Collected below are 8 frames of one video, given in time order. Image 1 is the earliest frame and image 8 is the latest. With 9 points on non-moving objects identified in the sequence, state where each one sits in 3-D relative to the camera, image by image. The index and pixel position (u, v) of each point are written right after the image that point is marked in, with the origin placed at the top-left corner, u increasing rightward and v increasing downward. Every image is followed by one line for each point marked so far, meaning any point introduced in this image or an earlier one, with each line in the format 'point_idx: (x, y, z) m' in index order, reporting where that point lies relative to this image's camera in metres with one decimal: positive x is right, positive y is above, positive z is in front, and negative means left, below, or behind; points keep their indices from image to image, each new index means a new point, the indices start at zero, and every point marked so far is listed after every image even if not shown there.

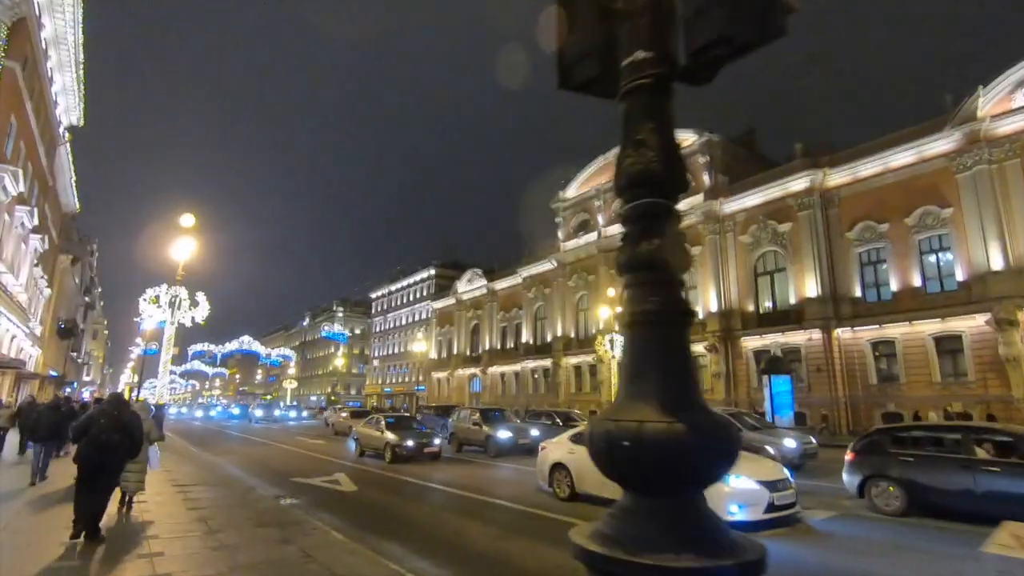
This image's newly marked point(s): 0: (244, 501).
0: (-5.1, -4.1, +10.5) m
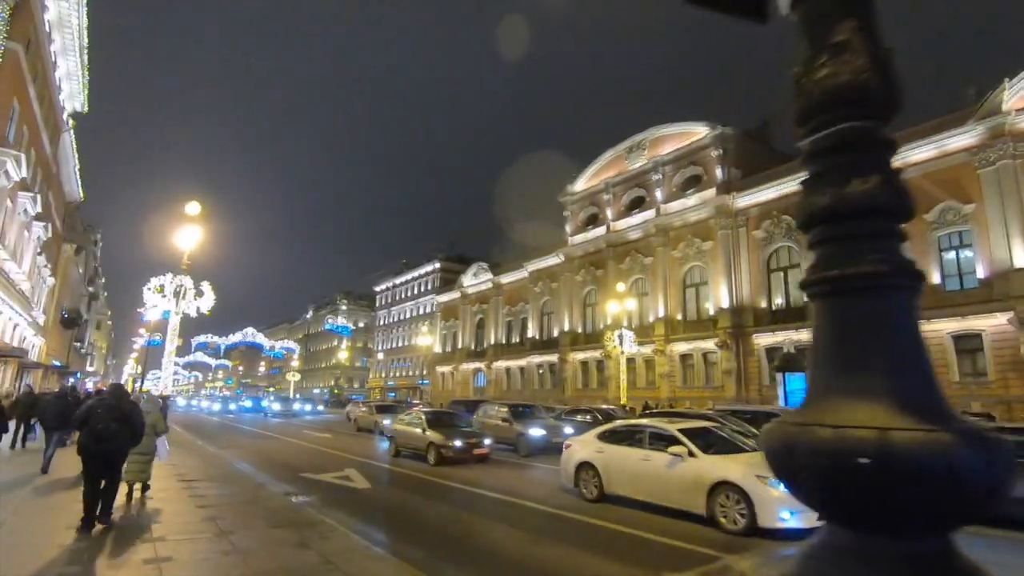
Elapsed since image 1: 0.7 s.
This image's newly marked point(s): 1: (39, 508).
0: (-4.6, -3.8, +10.0) m
1: (-9.2, -4.0, +11.0) m
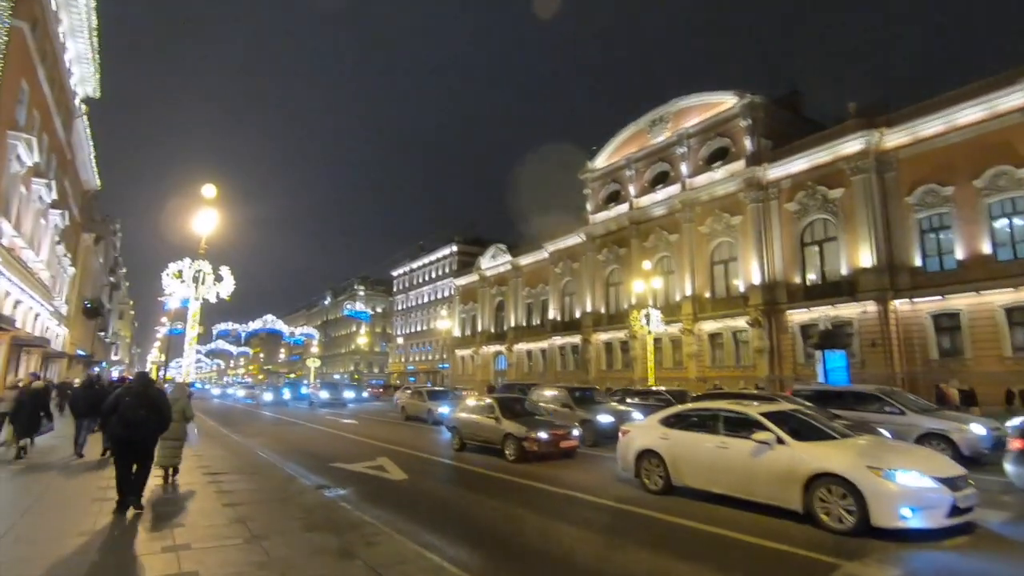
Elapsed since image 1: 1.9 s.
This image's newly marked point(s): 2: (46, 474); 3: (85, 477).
0: (-3.7, -3.4, +9.1) m
1: (-8.3, -3.6, +10.3) m
2: (-10.1, -3.9, +12.0) m
3: (-9.4, -4.0, +12.4) m
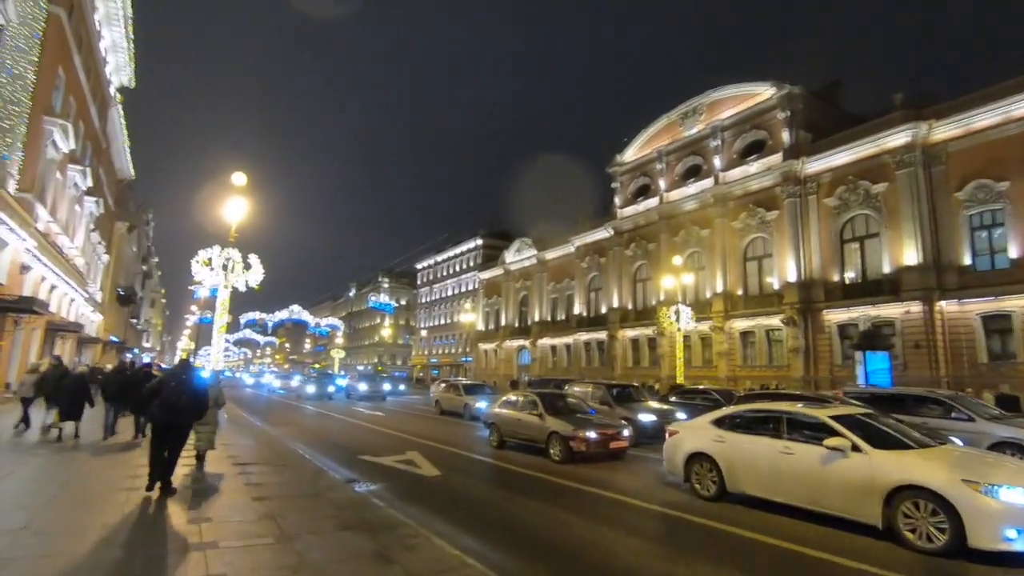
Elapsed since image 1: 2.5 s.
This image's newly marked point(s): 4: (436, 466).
0: (-3.1, -3.2, +8.8) m
1: (-7.6, -3.3, +10.1) m
2: (-9.3, -3.5, +11.9) m
3: (-8.7, -3.7, +12.2) m
4: (-1.6, -3.7, +11.6) m
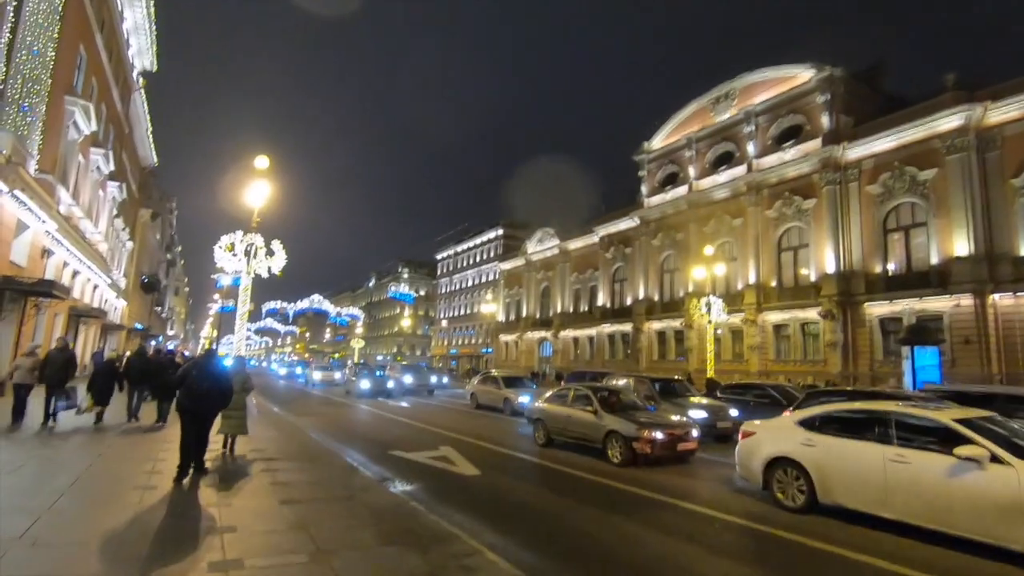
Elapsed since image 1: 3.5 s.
0: (-2.3, -2.9, +7.9) m
1: (-6.8, -2.9, +9.4) m
2: (-8.5, -3.1, +11.2) m
3: (-7.8, -3.3, +11.5) m
4: (-0.7, -3.4, +10.7) m
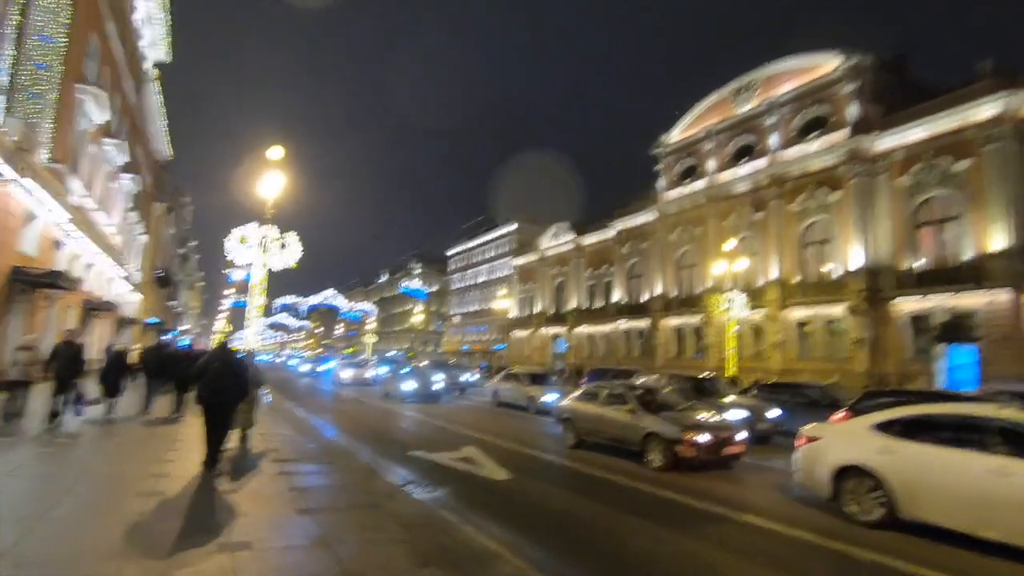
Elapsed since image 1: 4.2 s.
0: (-1.8, -2.7, +7.2) m
1: (-6.2, -2.7, +8.8) m
2: (-7.9, -2.9, +10.7) m
3: (-7.2, -3.1, +10.9) m
4: (-0.2, -3.2, +10.0) m
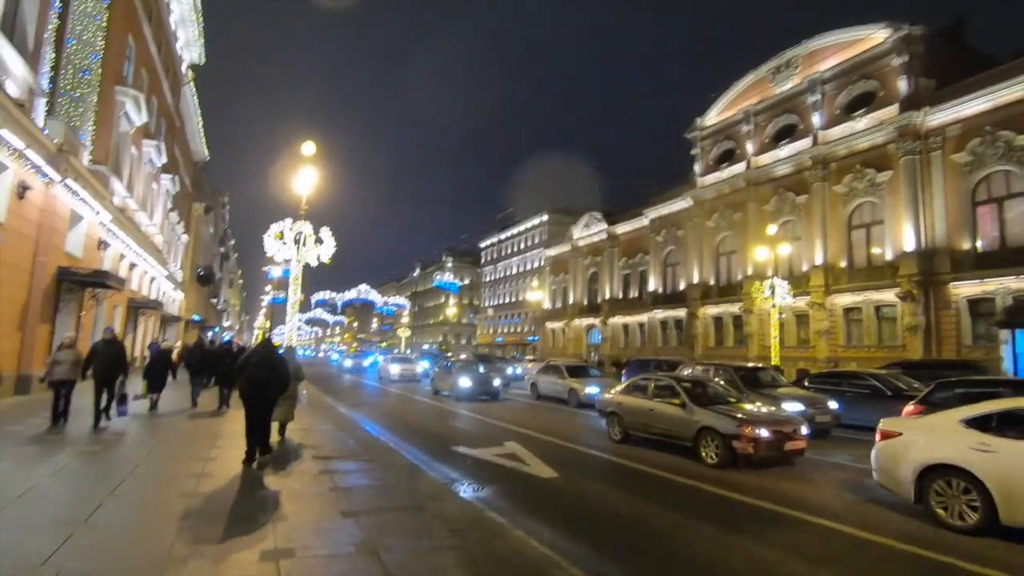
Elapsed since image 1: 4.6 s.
0: (-1.2, -2.6, +6.9) m
1: (-5.5, -2.7, +8.7) m
2: (-7.1, -2.9, +10.7) m
3: (-6.4, -3.0, +10.9) m
4: (+0.6, -3.0, +9.6) m
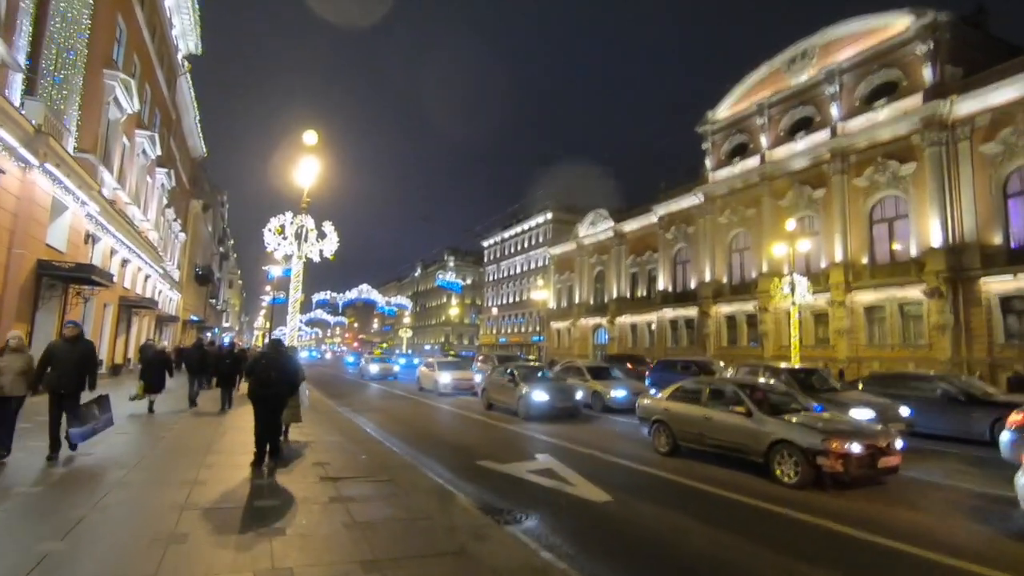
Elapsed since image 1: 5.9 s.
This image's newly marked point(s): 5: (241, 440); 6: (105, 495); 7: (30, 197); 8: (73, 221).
0: (-0.6, -2.4, +5.5) m
1: (-4.9, -2.5, +7.3) m
2: (-6.5, -2.8, +9.3) m
3: (-5.7, -2.9, +9.6) m
4: (+1.2, -2.9, +8.2) m
5: (-5.3, -3.0, +10.9) m
6: (-4.7, -2.5, +6.3) m
7: (-12.7, +2.4, +14.6) m
8: (-14.3, +2.2, +18.0) m
